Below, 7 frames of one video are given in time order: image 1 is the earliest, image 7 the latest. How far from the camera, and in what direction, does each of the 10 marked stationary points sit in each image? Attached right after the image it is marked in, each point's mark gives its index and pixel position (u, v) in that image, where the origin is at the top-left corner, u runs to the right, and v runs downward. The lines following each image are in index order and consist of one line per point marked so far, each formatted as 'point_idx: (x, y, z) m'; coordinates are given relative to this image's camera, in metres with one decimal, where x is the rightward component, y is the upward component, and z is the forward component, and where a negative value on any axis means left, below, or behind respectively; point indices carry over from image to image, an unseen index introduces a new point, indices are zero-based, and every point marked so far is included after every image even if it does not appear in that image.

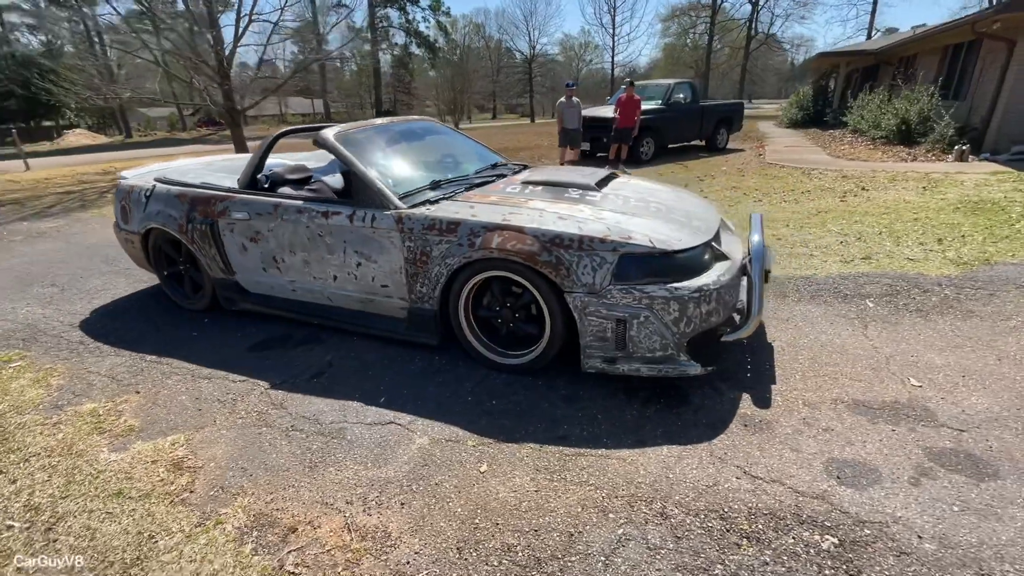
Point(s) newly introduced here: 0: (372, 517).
0: (-0.6, -1.0, +2.0) m
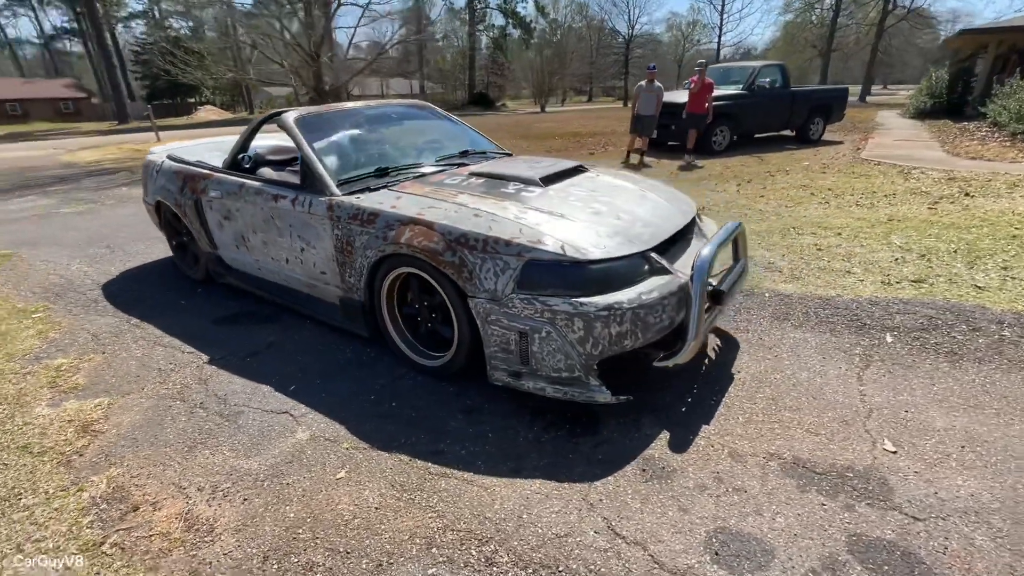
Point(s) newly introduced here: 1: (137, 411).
0: (-1.3, -0.9, +2.0) m
1: (-2.0, -0.7, +2.6) m
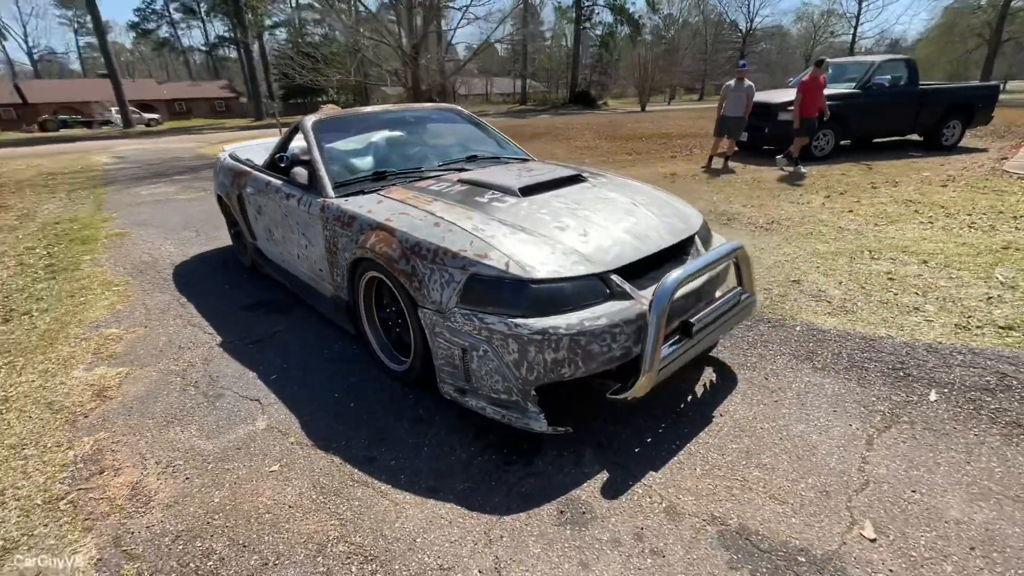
0: (-1.6, -0.9, +2.2) m
1: (-2.2, -0.6, +2.9) m
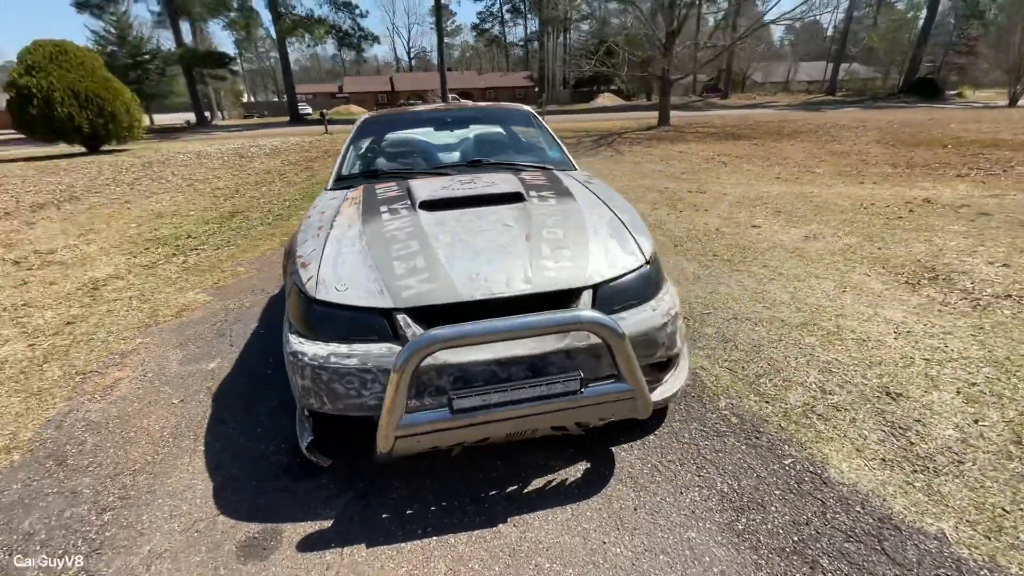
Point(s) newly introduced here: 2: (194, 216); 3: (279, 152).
0: (-2.4, -0.6, +3.0) m
1: (-2.5, -0.2, +3.9) m
2: (-4.9, +1.1, +7.4) m
3: (-7.3, +4.2, +14.8) m
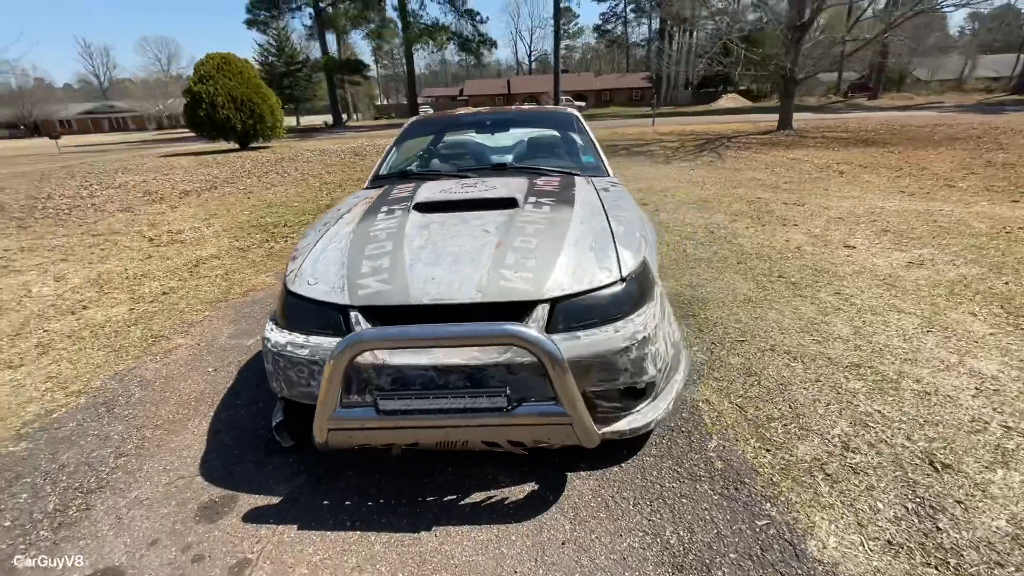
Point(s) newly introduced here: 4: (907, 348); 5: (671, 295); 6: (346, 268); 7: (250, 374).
0: (-2.4, -0.4, +3.4) m
1: (-2.3, 0.0, +4.4) m
2: (-3.7, +1.4, +8.3) m
3: (-4.2, +4.6, +16.0) m
4: (+2.4, -0.4, +2.9) m
5: (+1.3, -0.1, +3.9) m
6: (-0.7, +0.1, +2.1) m
7: (-1.7, -0.6, +3.0) m
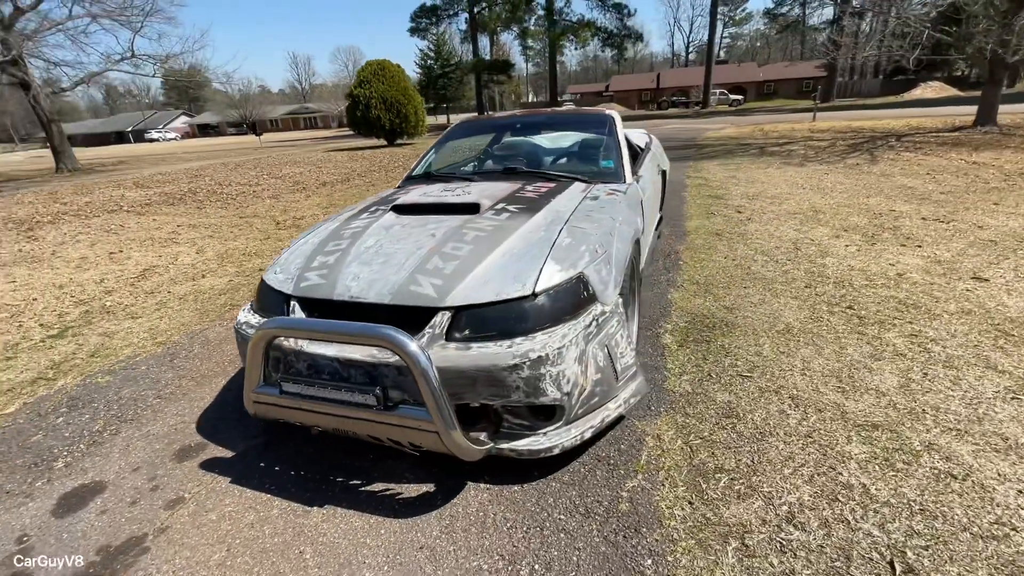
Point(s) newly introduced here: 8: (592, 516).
0: (-2.3, -0.3, +4.1) m
1: (-1.9, +0.1, +5.0) m
2: (-2.1, +1.7, +9.1) m
3: (-0.1, +4.9, +16.6) m
4: (+2.2, -0.6, +2.3) m
5: (+1.4, -0.2, +3.5) m
6: (-1.0, +0.1, +2.4) m
7: (-1.7, -0.4, +3.5) m
8: (+0.3, -0.9, +1.9) m
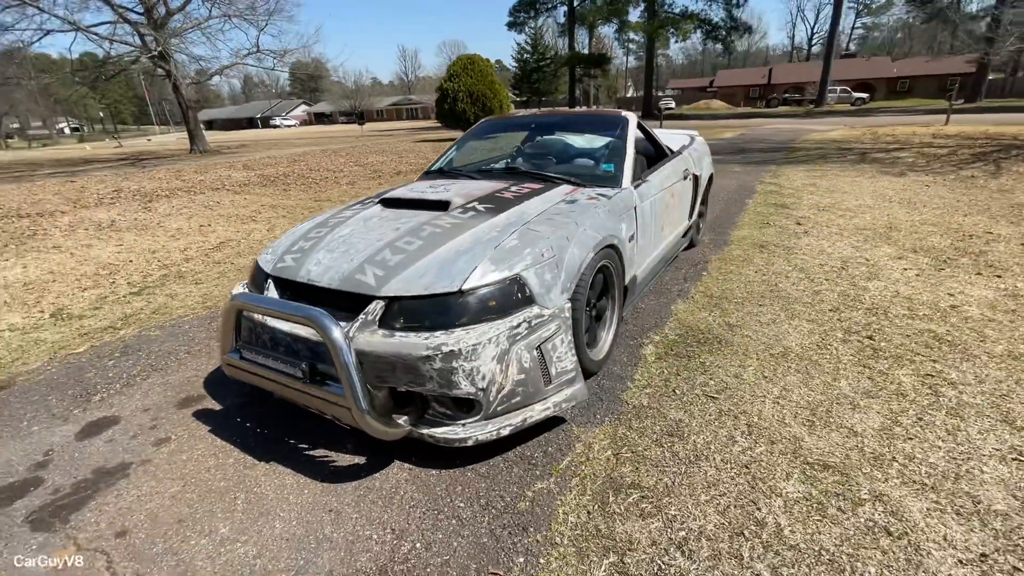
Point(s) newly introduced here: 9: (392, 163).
0: (-2.2, 0.0, +4.6) m
1: (-1.6, +0.3, +5.3) m
2: (-1.0, +1.9, +9.4) m
3: (+2.5, +4.9, +16.4) m
4: (+1.8, -0.8, +2.0) m
5: (+1.3, -0.3, +3.3) m
6: (-1.2, +0.2, +2.7) m
7: (-1.8, -0.3, +3.9) m
8: (-0.1, -0.9, +1.9) m
9: (-3.5, +3.7, +13.9) m
